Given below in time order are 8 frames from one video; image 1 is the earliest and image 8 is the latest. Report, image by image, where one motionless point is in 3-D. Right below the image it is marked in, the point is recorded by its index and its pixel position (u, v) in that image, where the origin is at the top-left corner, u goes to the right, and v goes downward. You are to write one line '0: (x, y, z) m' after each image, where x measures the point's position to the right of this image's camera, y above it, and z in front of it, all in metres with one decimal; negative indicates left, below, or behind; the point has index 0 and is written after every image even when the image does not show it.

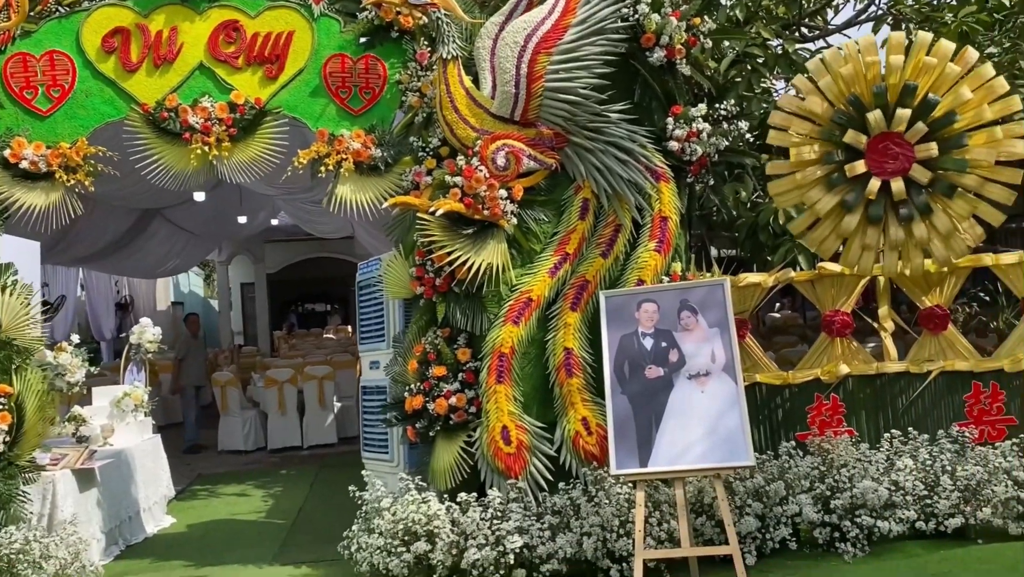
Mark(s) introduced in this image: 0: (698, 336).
0: (+0.7, -0.2, +3.5) m
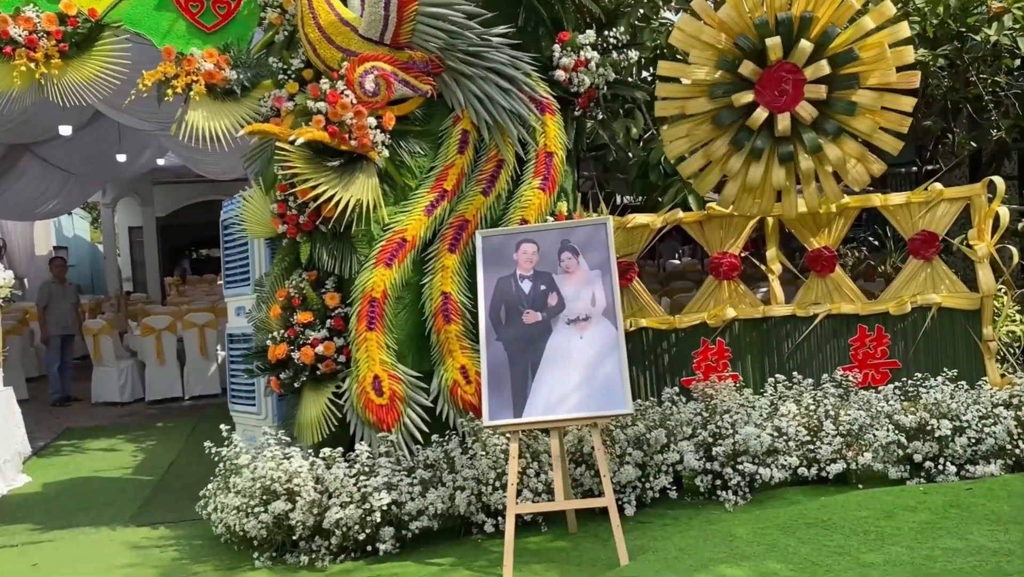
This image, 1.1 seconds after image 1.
0: (+0.2, 0.0, +3.3) m
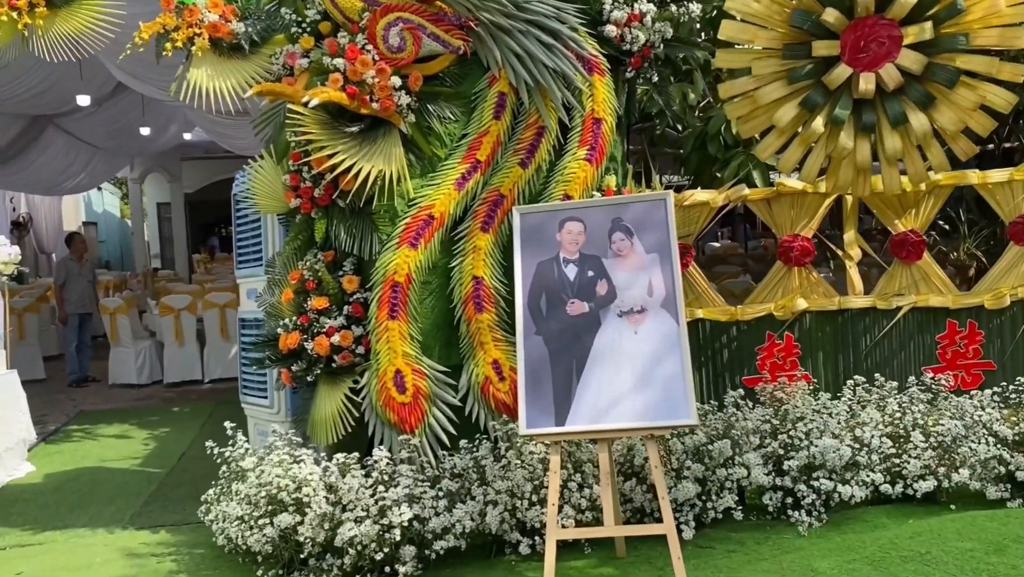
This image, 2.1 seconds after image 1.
0: (+0.4, +0.1, +2.8) m
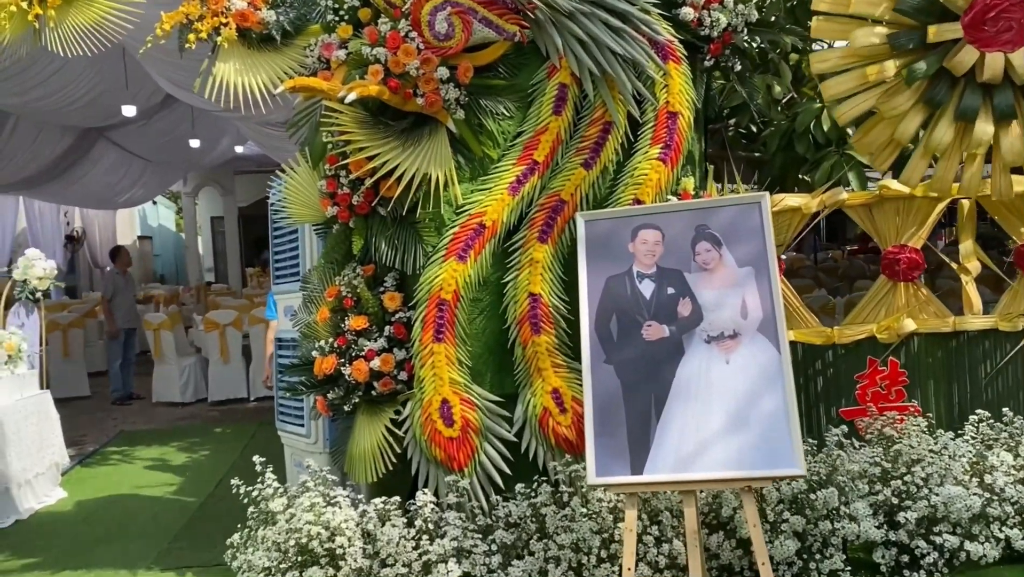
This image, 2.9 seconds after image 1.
0: (+0.6, 0.0, +2.4) m
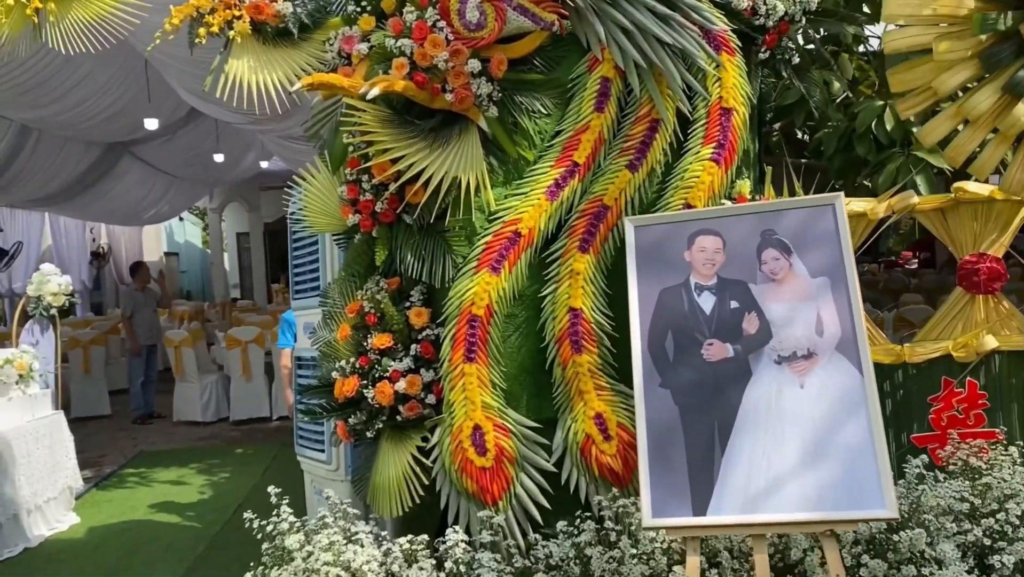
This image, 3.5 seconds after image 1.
0: (+0.7, 0.0, +2.1) m
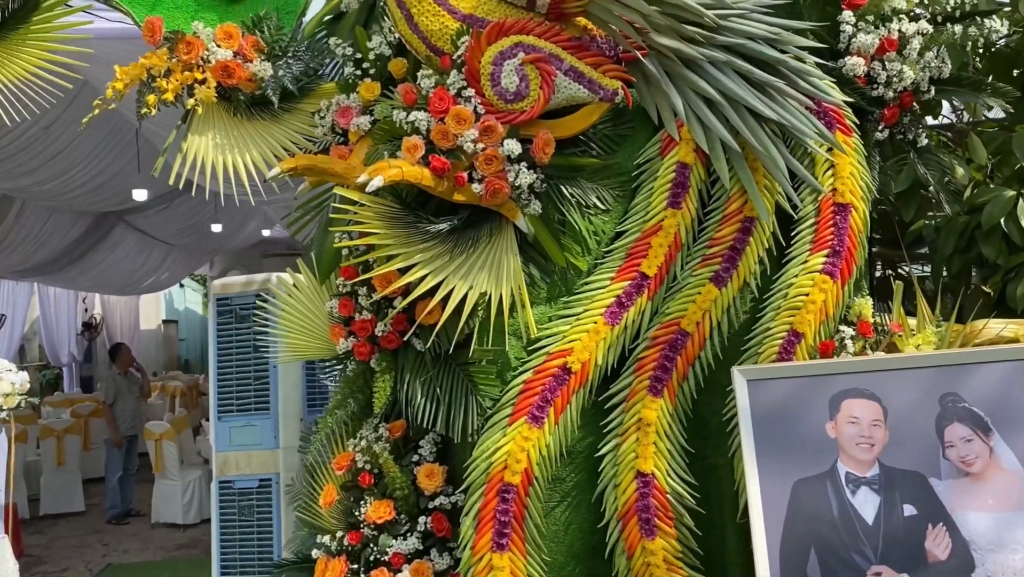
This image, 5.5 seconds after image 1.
0: (+0.8, -0.3, +1.4) m
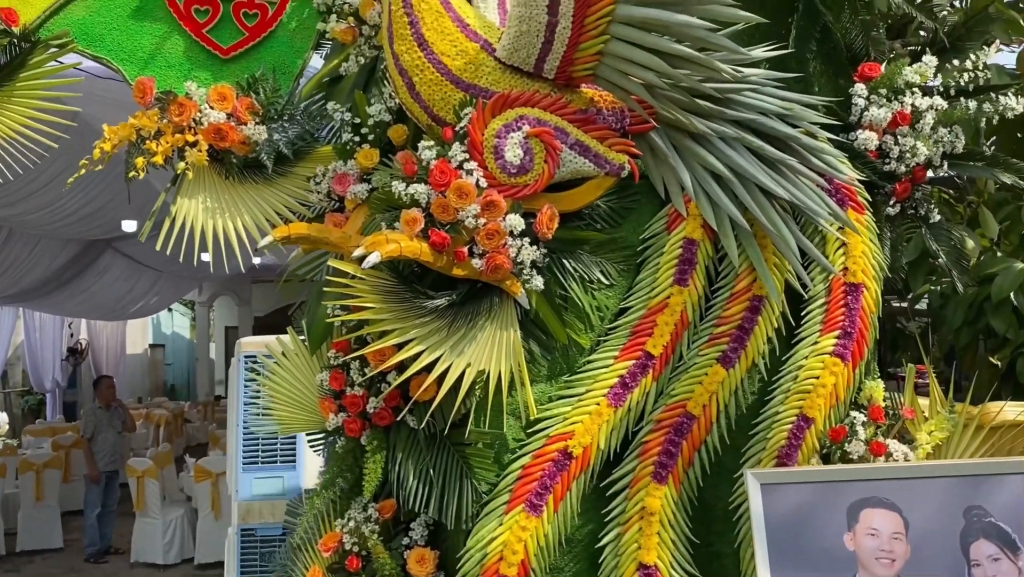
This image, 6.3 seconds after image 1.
0: (+0.8, -0.5, +1.3) m
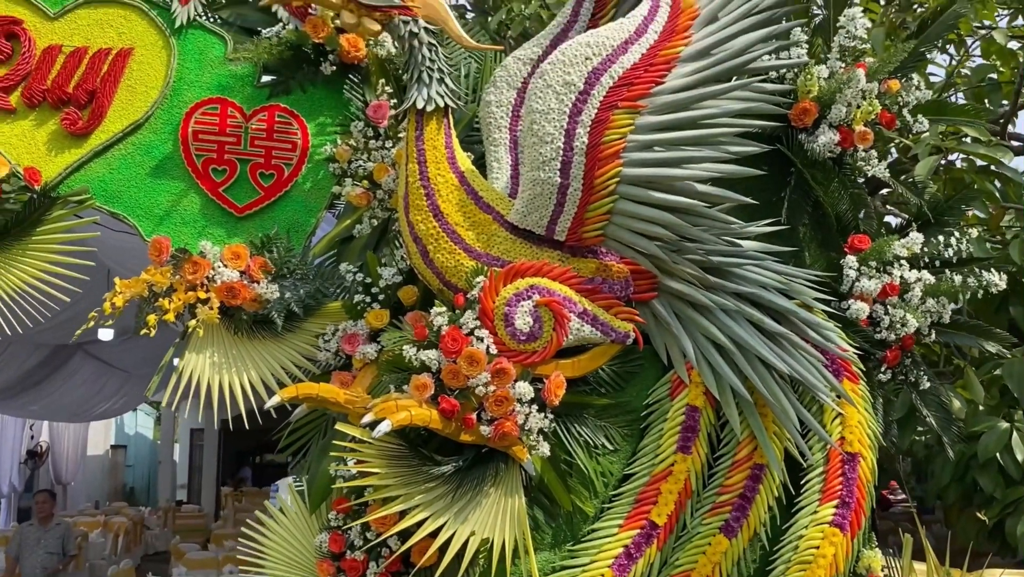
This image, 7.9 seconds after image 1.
0: (+0.8, -0.8, +1.3) m
